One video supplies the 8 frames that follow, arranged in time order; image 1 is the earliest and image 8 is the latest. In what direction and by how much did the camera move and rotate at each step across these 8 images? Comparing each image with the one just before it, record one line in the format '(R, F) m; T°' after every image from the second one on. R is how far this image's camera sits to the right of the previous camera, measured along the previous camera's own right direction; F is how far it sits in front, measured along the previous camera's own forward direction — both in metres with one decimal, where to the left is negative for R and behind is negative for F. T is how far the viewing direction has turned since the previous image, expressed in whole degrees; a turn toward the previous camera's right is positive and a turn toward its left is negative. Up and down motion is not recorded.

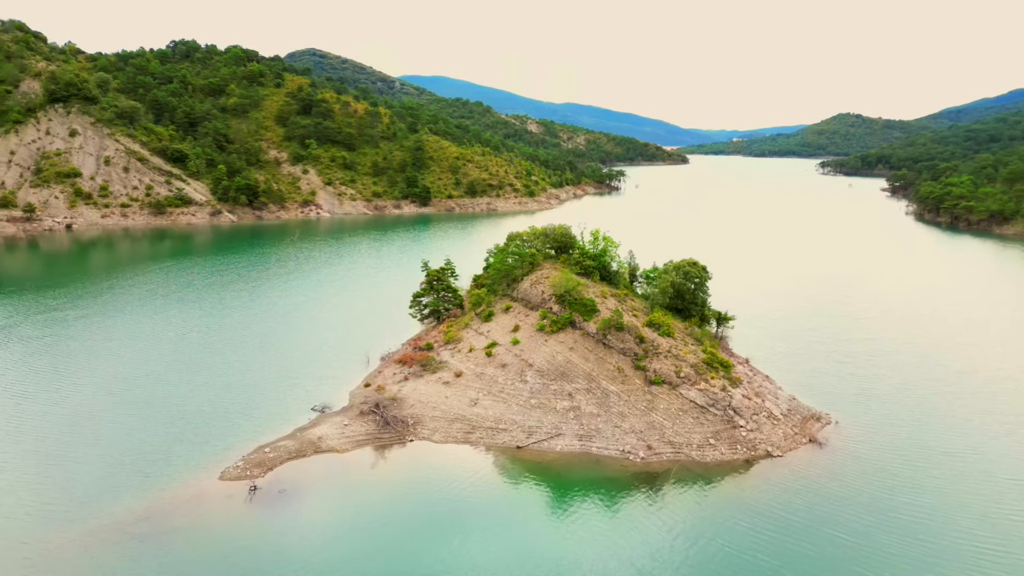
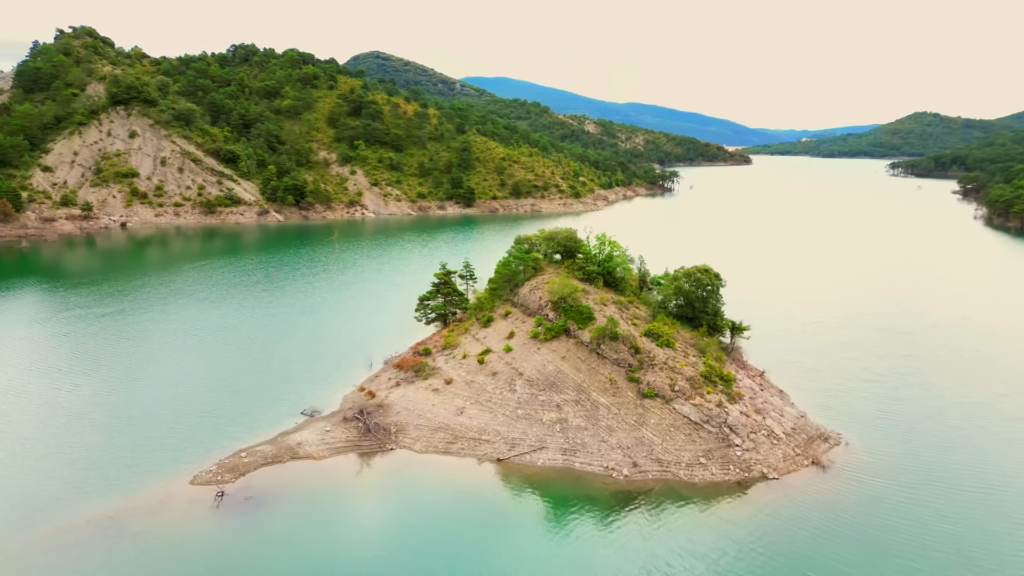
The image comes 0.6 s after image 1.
(+2.6, +1.0) m; -4°
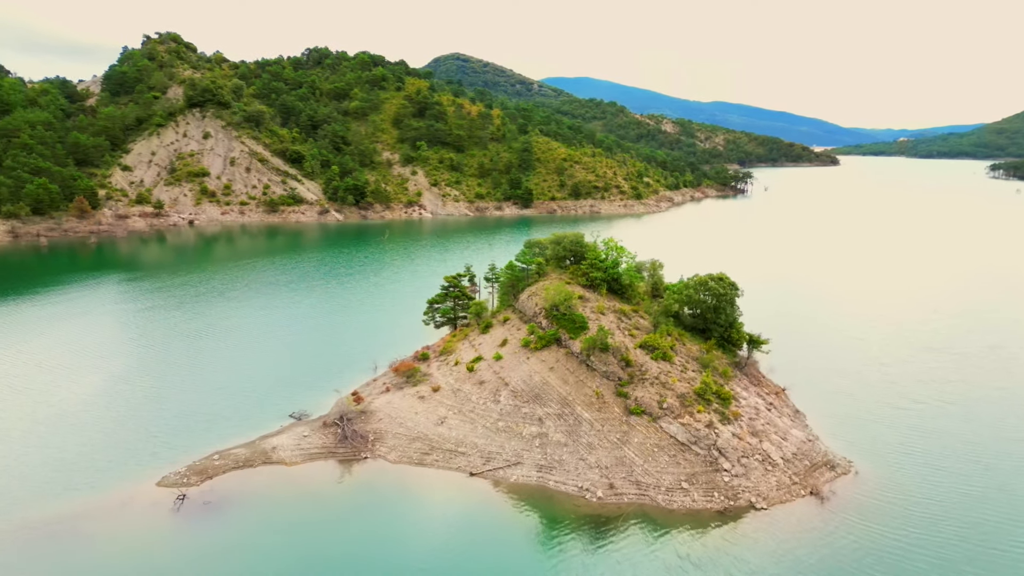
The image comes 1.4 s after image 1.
(+3.3, +1.3) m; -6°
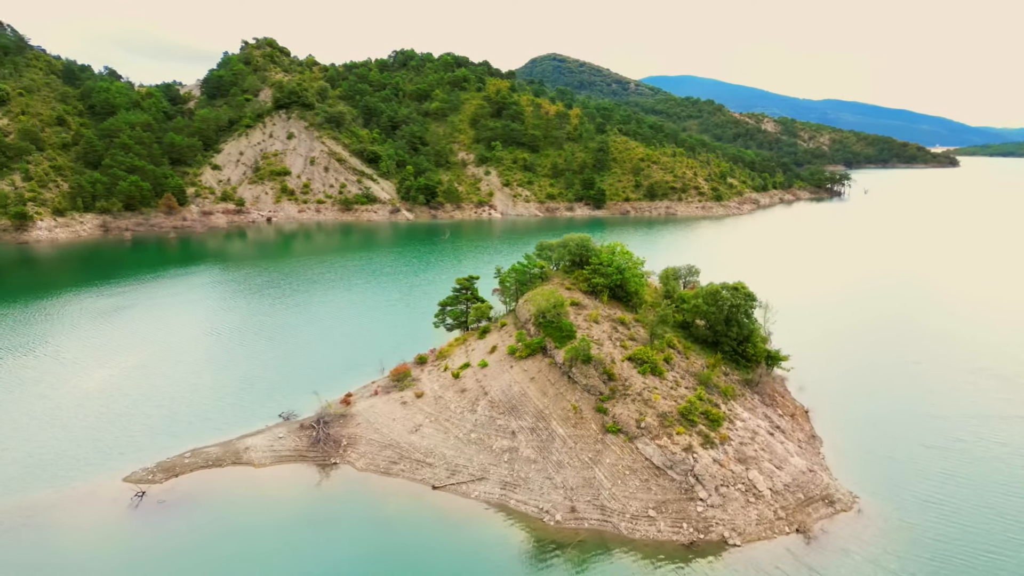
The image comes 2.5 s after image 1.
(+3.9, +1.5) m; -7°
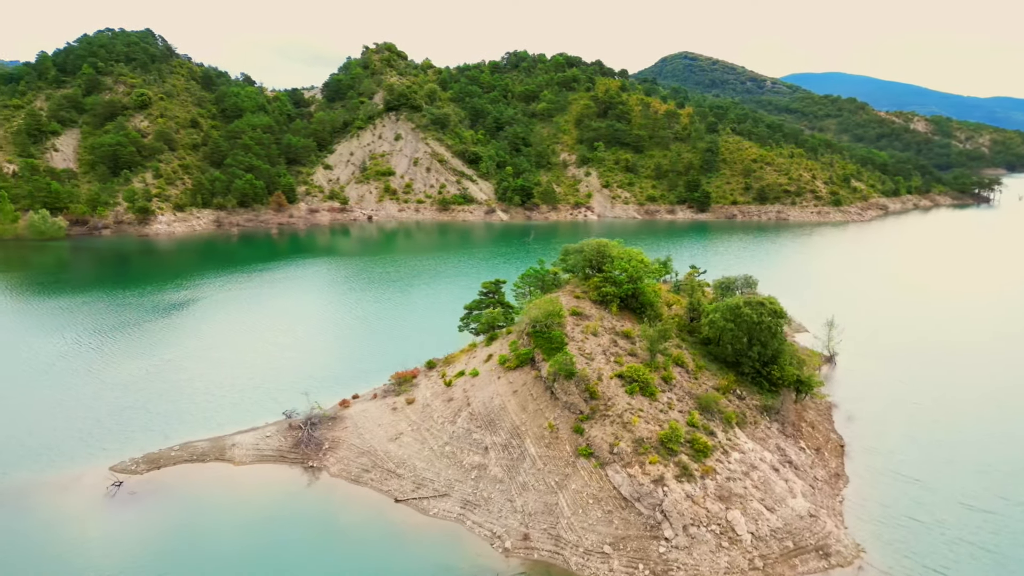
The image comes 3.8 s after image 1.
(+4.5, +1.8) m; -10°
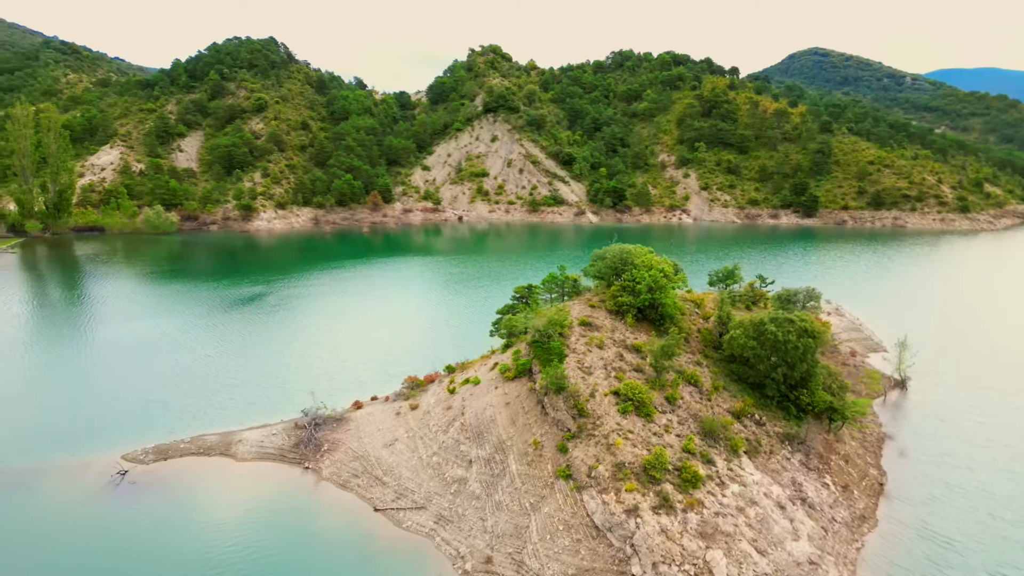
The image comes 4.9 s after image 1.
(+3.6, +1.4) m; -9°
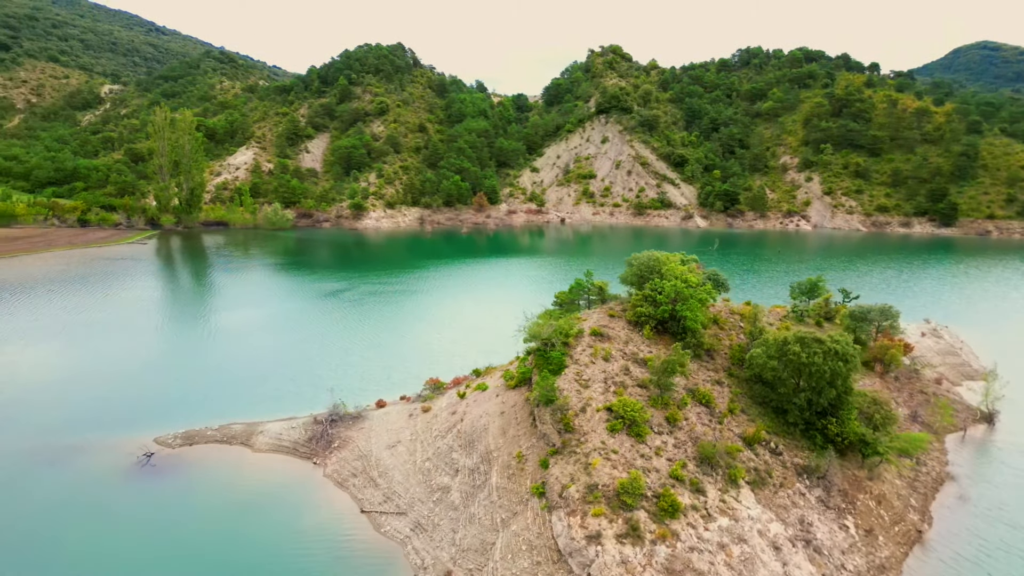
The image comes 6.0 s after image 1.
(+3.8, +1.1) m; -10°
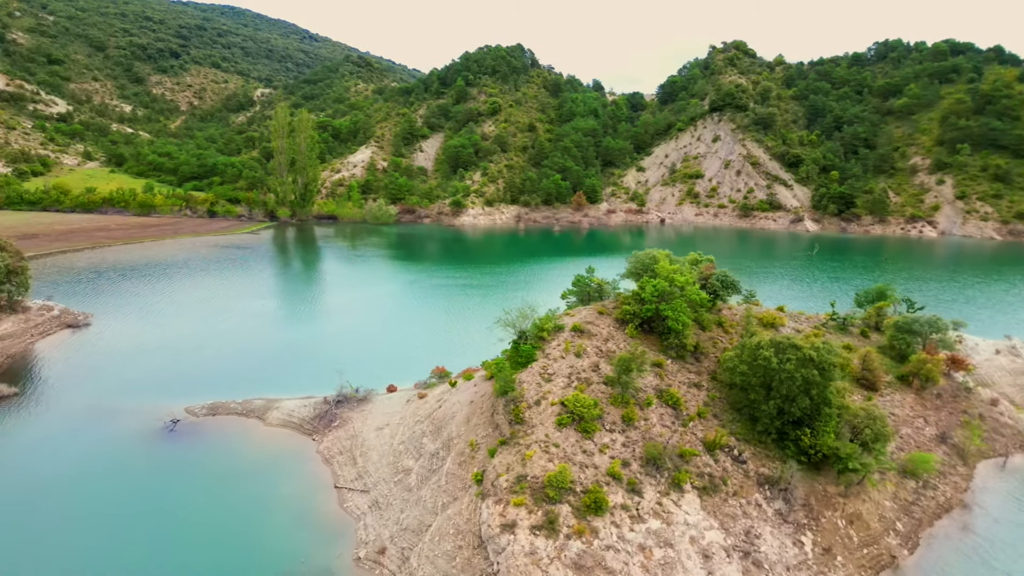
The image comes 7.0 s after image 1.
(+4.7, +0.1) m; -10°
